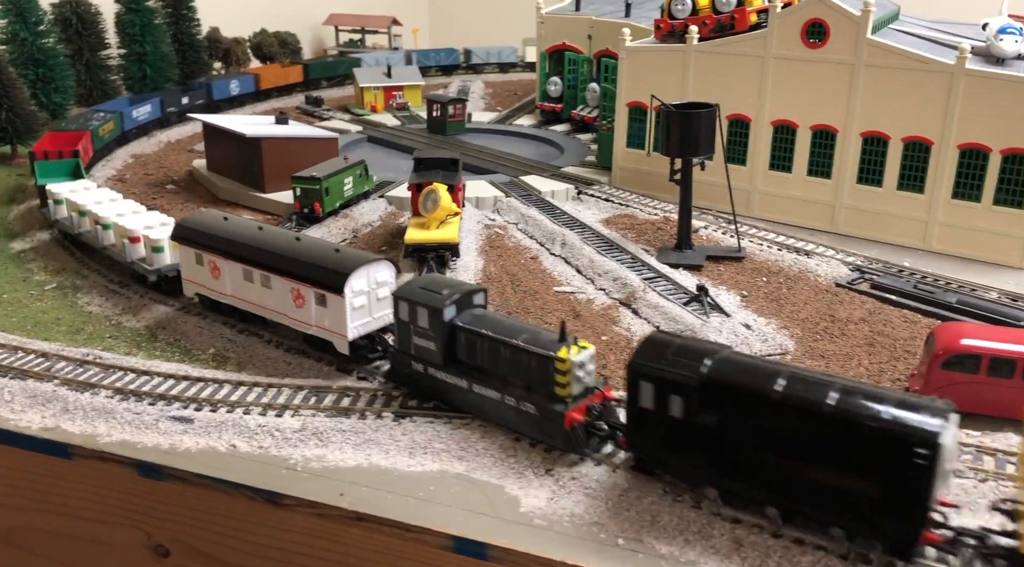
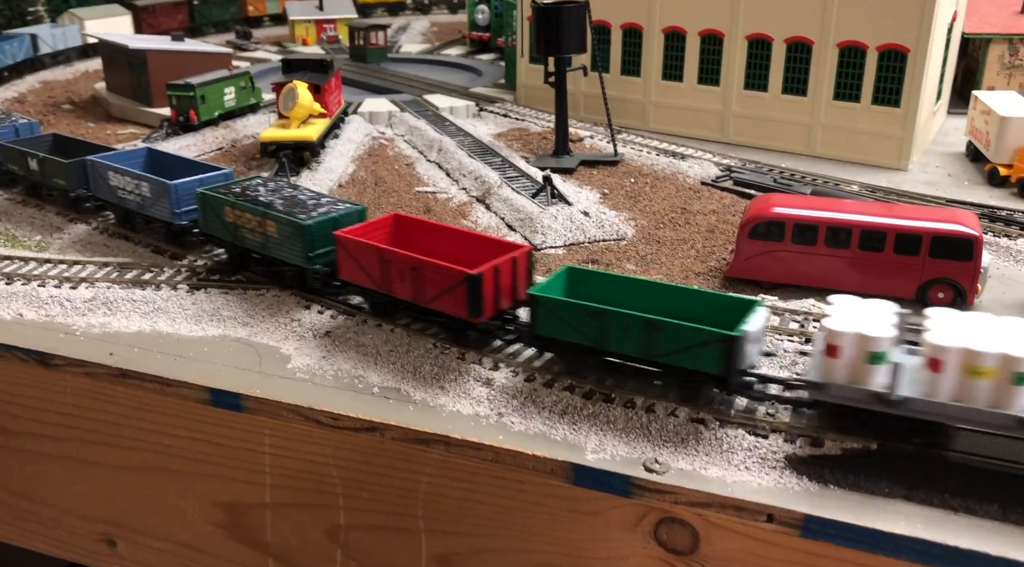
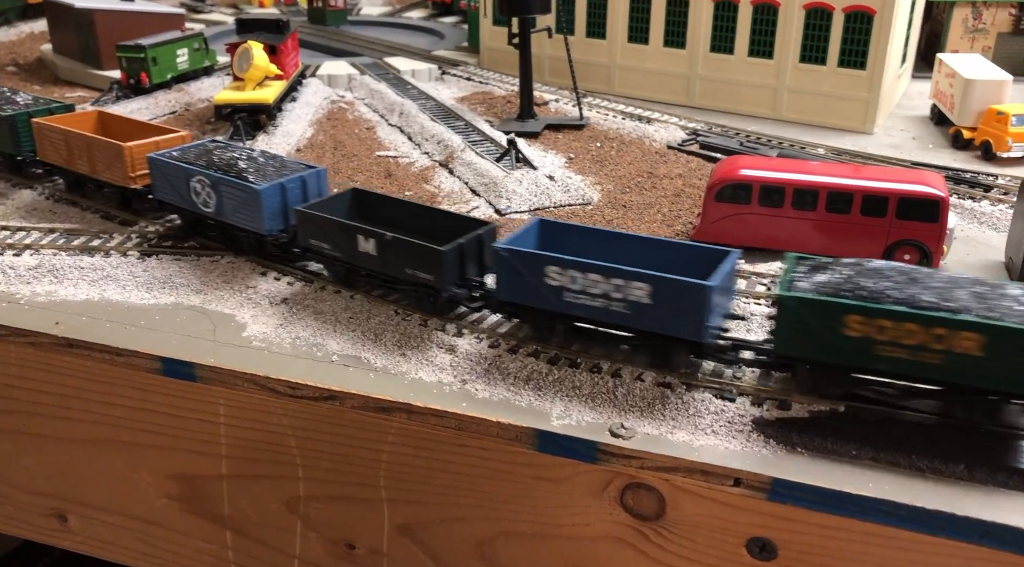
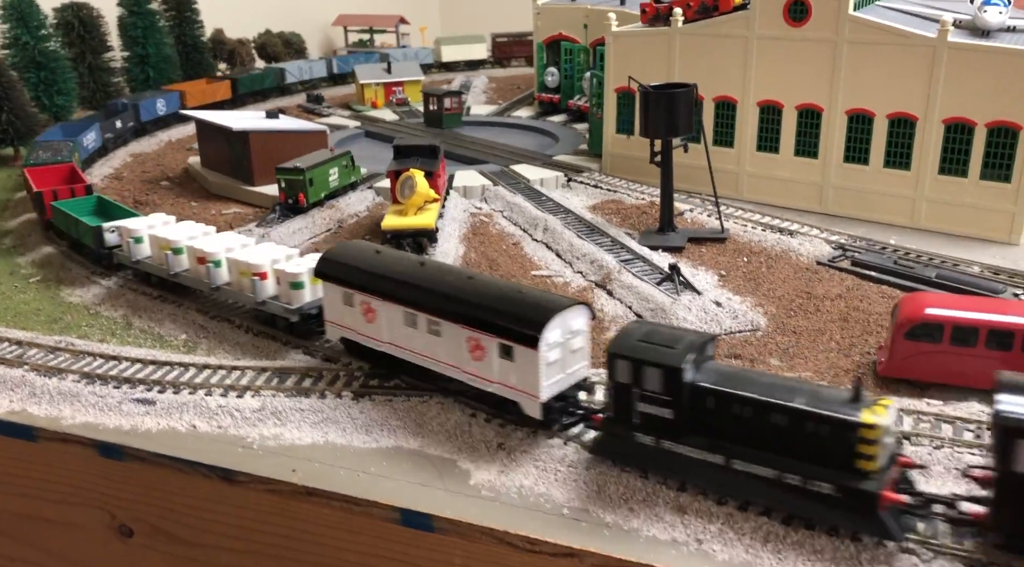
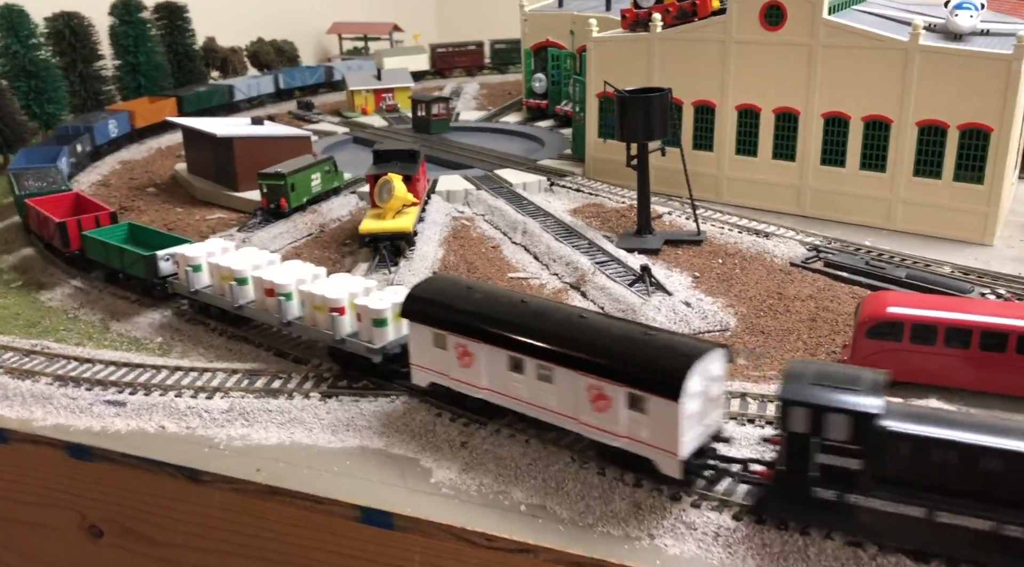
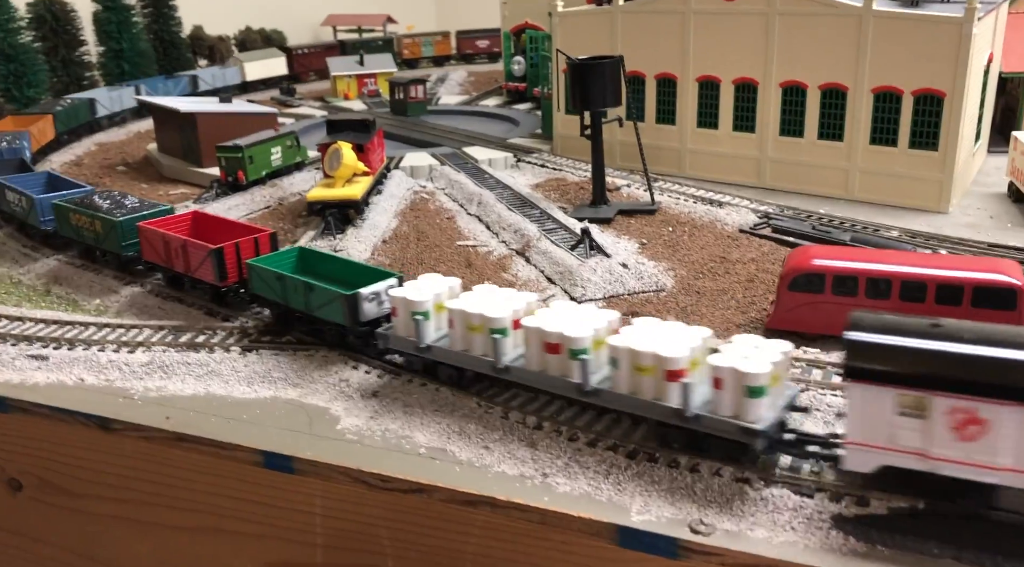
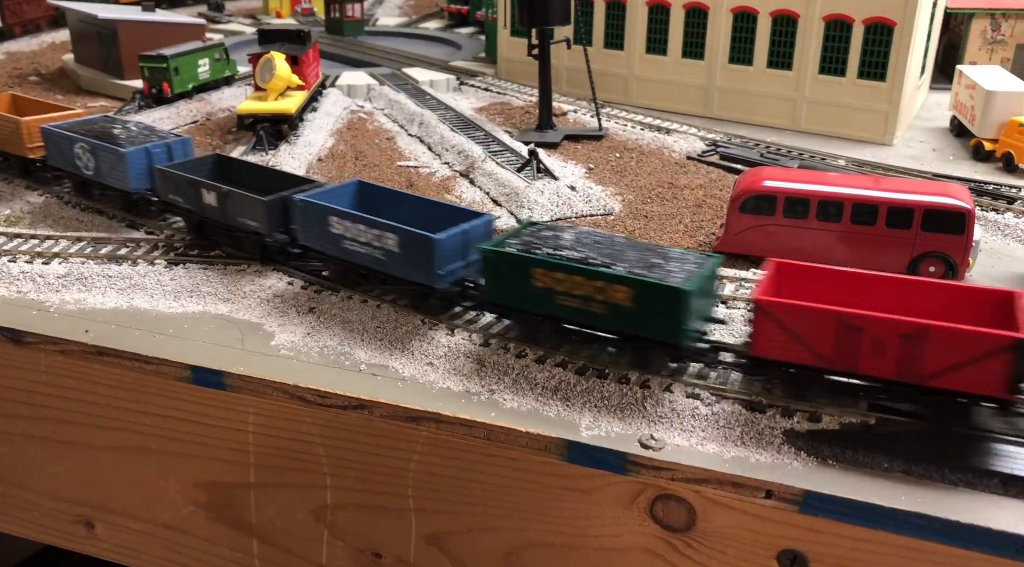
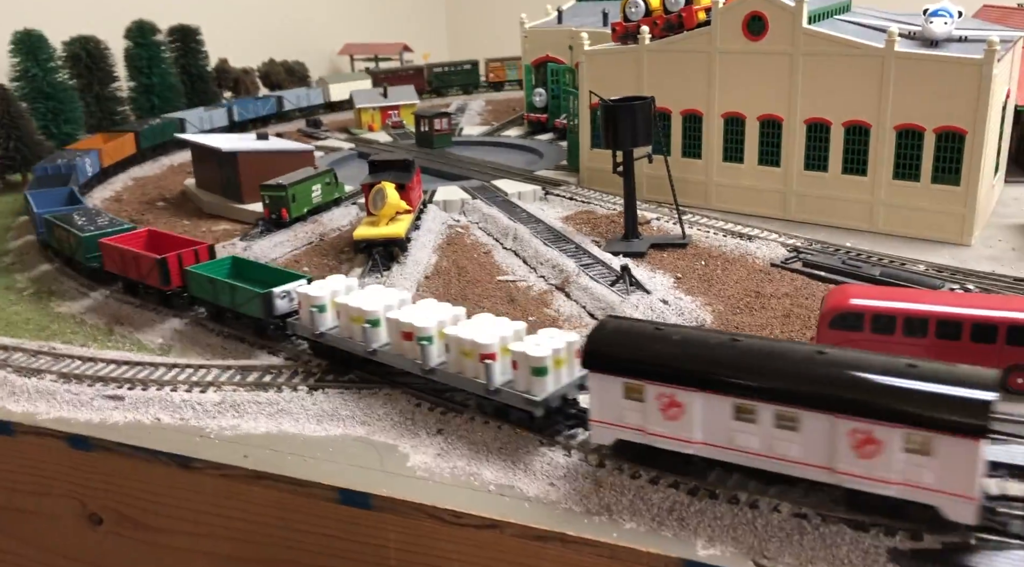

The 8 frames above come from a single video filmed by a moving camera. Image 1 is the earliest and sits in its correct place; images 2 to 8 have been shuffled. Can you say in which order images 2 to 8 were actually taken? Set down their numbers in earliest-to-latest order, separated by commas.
4, 5, 8, 6, 2, 7, 3
